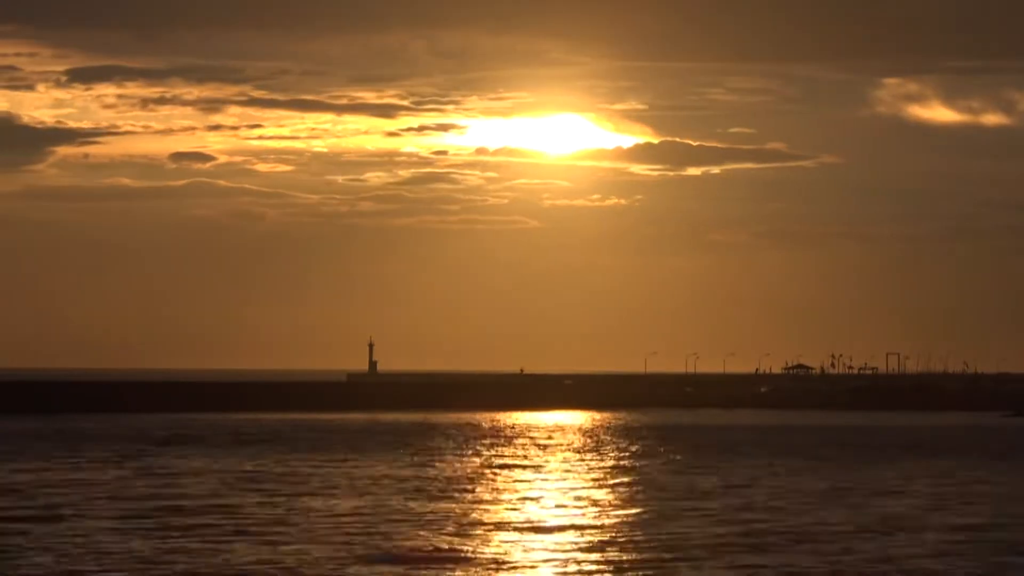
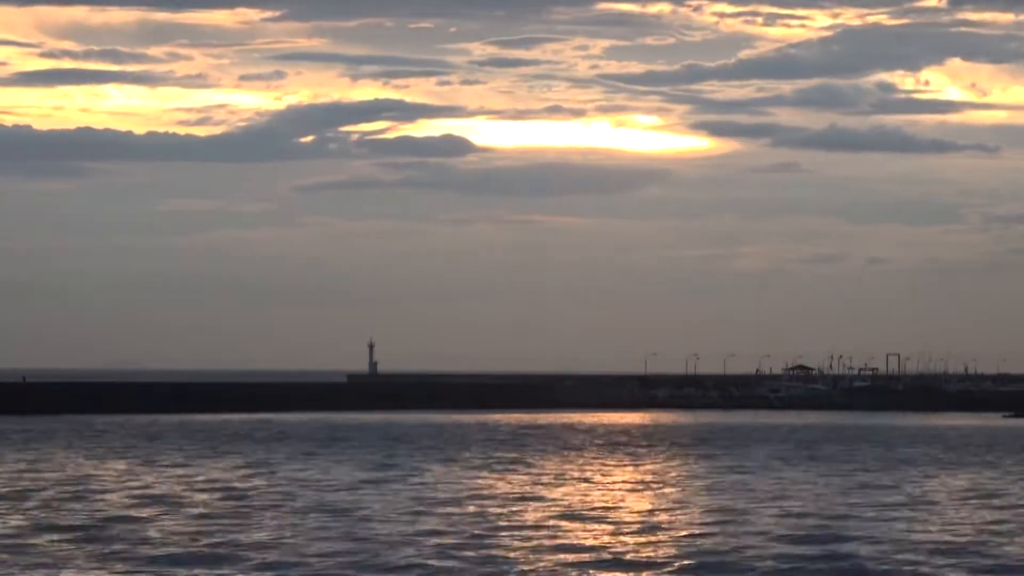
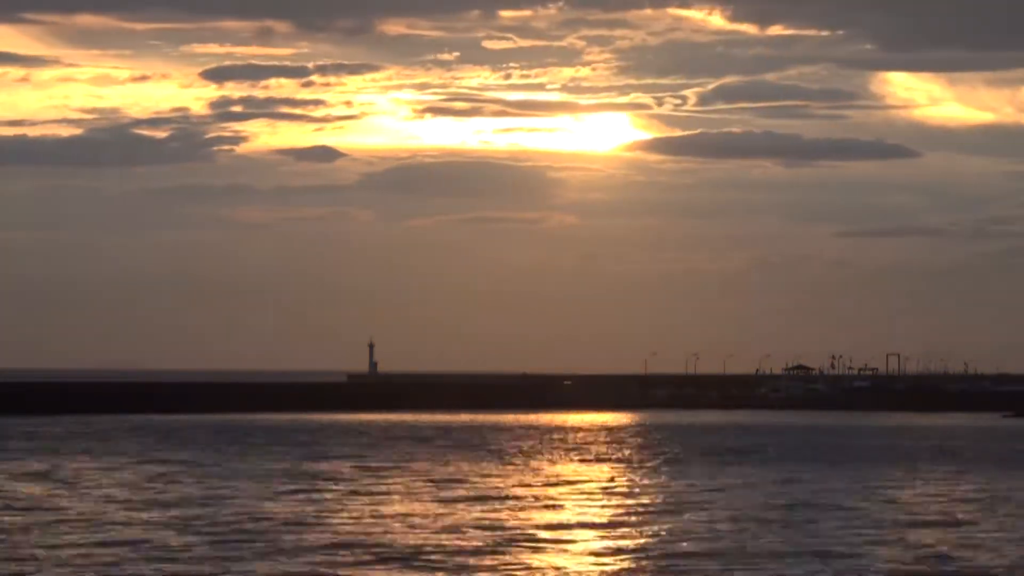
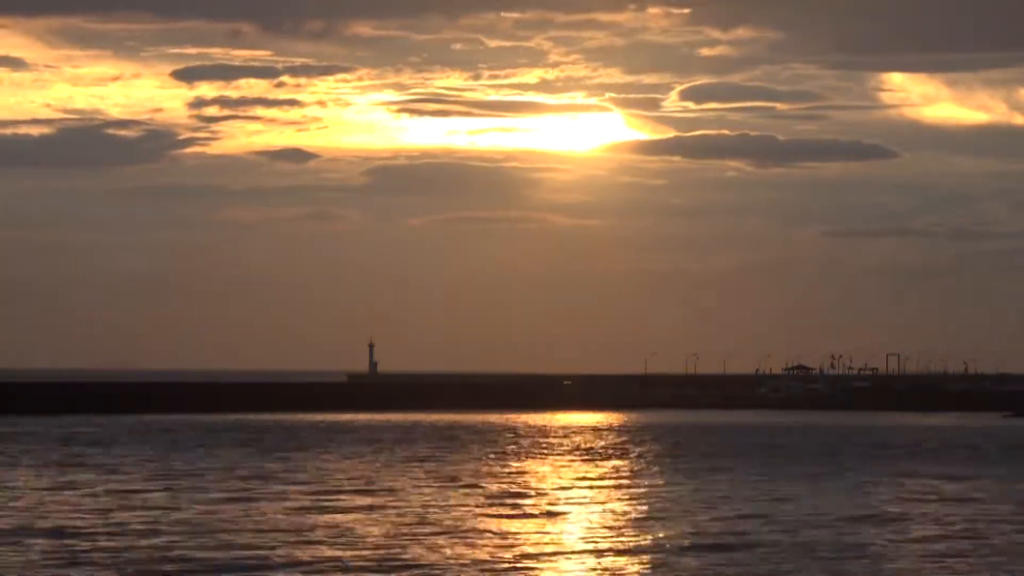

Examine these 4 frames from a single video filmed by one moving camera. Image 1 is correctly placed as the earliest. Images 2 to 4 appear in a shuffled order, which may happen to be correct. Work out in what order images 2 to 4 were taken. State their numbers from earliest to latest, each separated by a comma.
4, 3, 2
